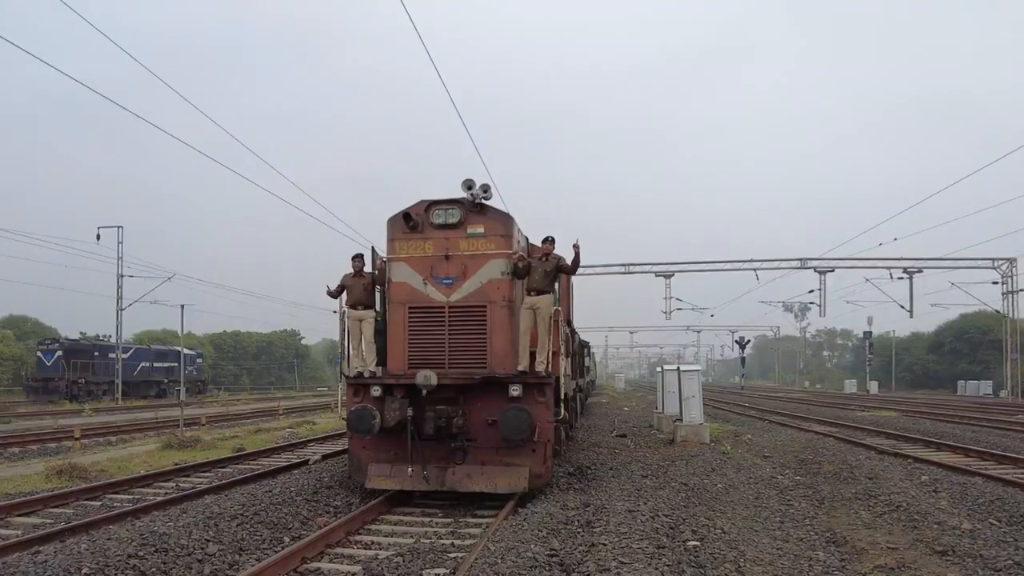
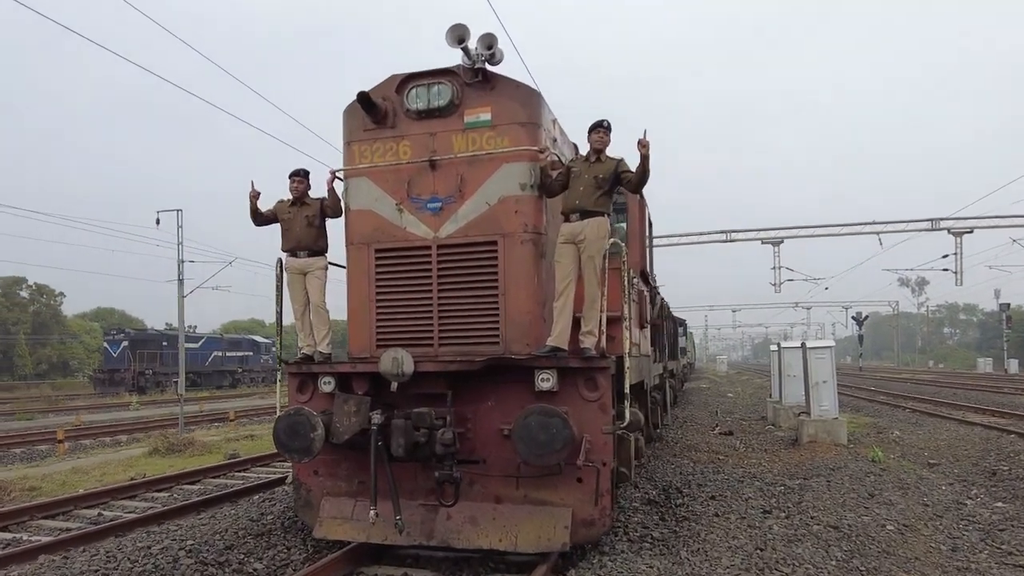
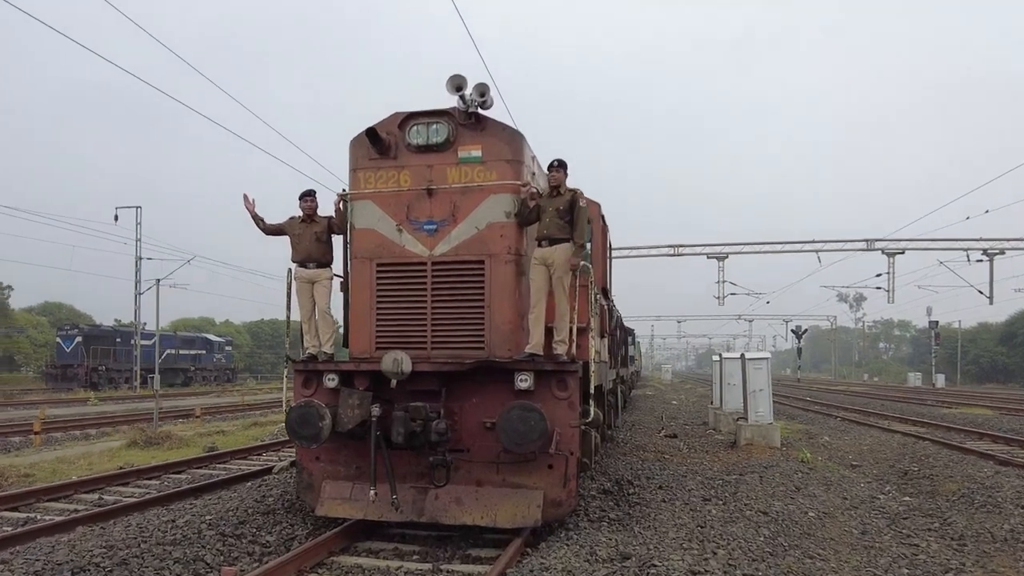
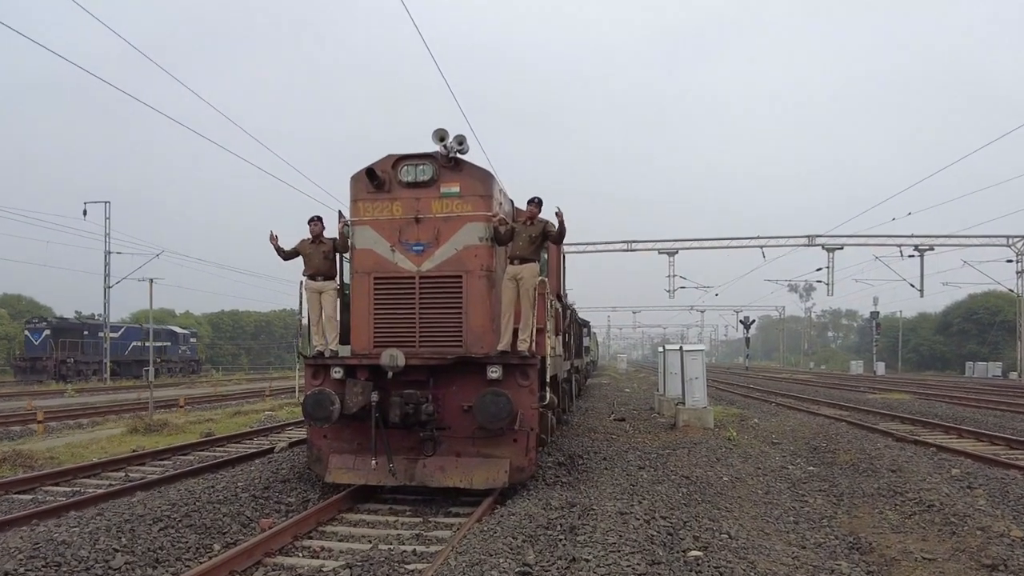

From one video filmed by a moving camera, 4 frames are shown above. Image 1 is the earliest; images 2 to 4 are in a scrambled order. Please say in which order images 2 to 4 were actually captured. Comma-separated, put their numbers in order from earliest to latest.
4, 3, 2
